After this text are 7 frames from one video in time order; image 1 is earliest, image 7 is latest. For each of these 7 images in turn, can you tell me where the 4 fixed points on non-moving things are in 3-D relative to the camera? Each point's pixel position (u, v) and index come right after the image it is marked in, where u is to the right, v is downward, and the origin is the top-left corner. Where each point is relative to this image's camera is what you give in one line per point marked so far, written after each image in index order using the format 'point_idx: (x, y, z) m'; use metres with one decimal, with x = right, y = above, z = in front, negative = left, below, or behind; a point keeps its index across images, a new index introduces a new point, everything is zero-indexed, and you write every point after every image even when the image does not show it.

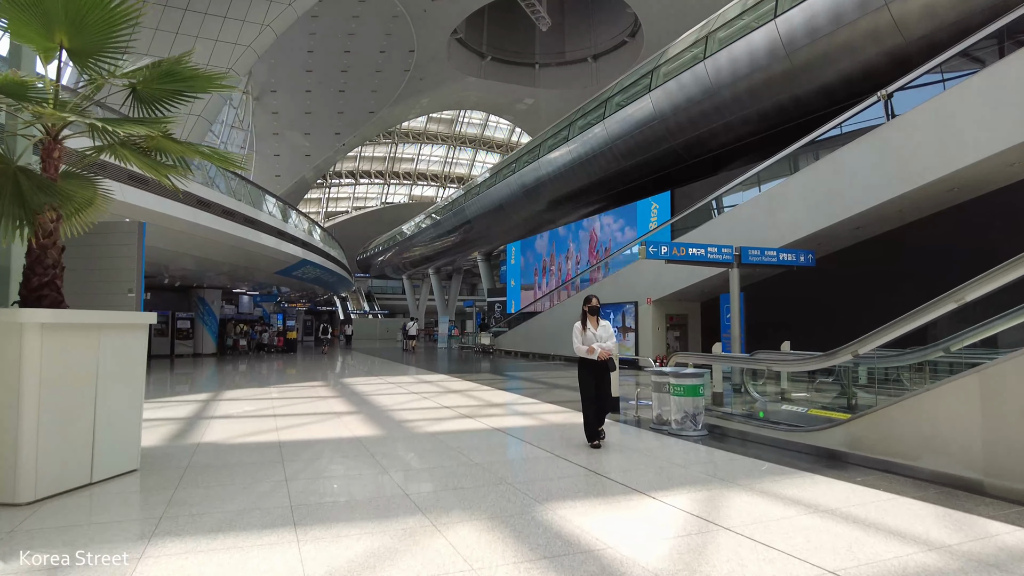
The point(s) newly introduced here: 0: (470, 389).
0: (-0.6, -1.4, +8.9) m
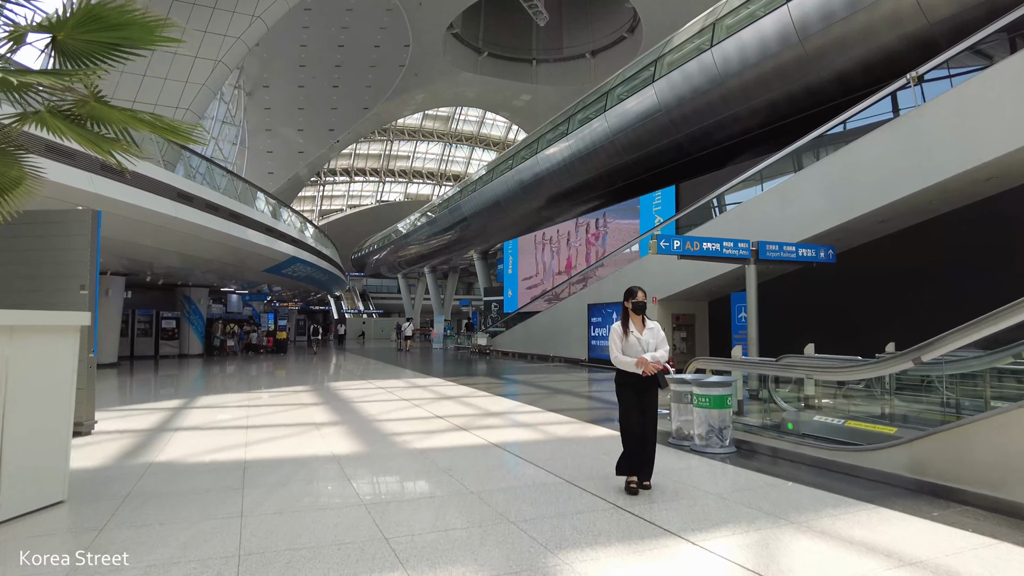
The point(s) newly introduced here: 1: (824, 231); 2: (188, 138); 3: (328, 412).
0: (-0.6, -1.4, +8.3) m
1: (+4.6, +0.8, +9.4) m
2: (-1.9, +0.9, +3.7) m
3: (-1.9, -1.3, +7.0) m
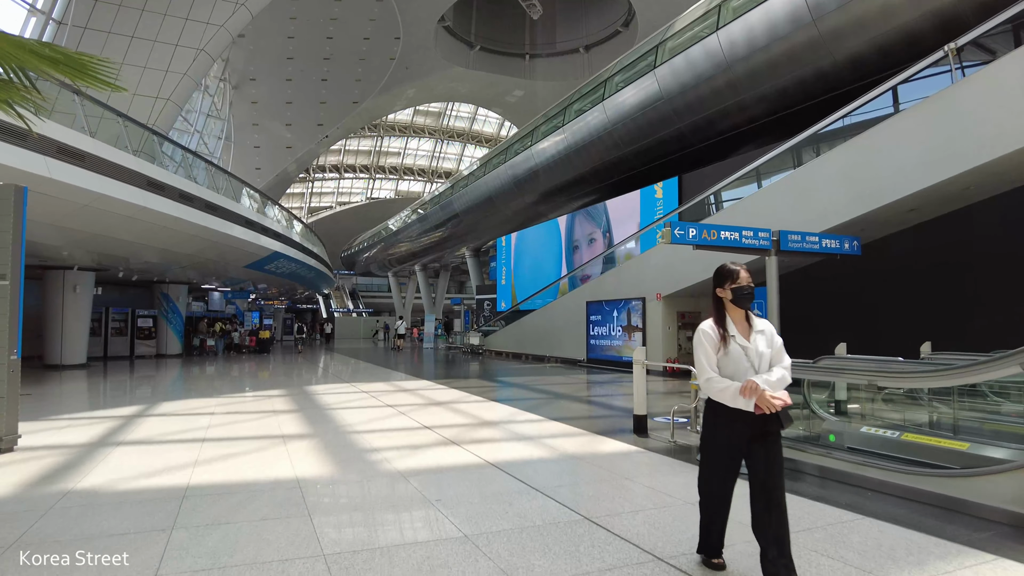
0: (-0.6, -1.3, +7.5) m
1: (+4.5, +0.9, +8.7) m
2: (-1.8, +0.9, +2.9) m
3: (-2.0, -1.3, +6.2) m
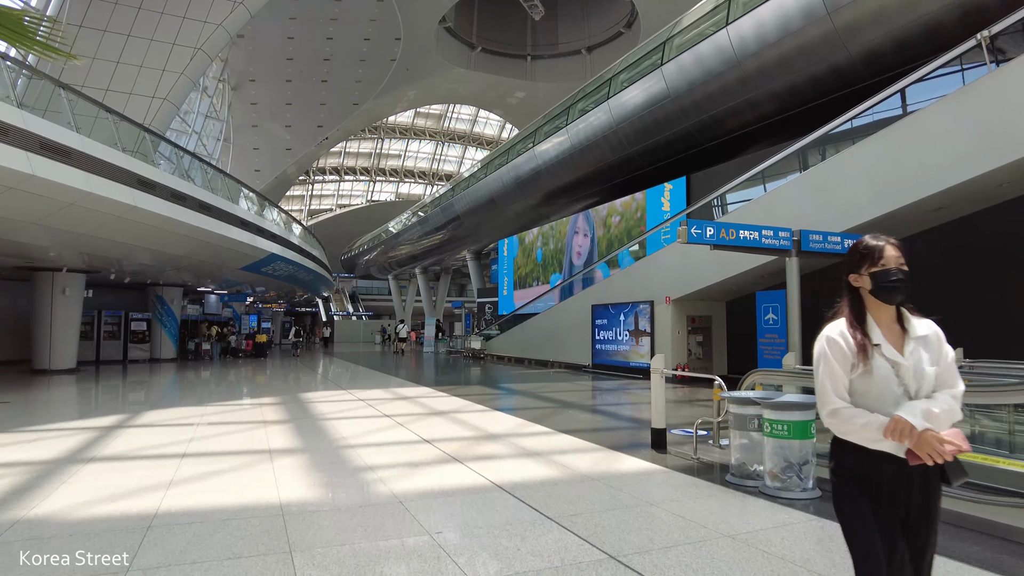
0: (-0.6, -1.3, +7.1) m
1: (+4.6, +0.8, +8.3) m
2: (-1.8, +0.9, +2.5) m
3: (-1.9, -1.3, +5.7) m
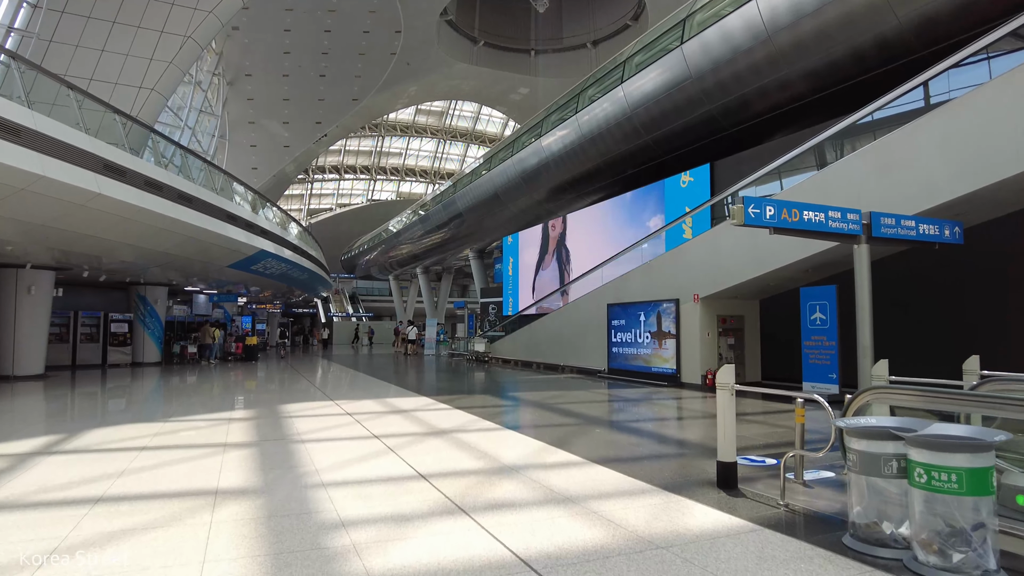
0: (-0.5, -1.3, +5.9) m
1: (+4.7, +0.9, +7.1) m
2: (-1.7, +1.0, +1.3) m
3: (-1.8, -1.2, +4.6) m
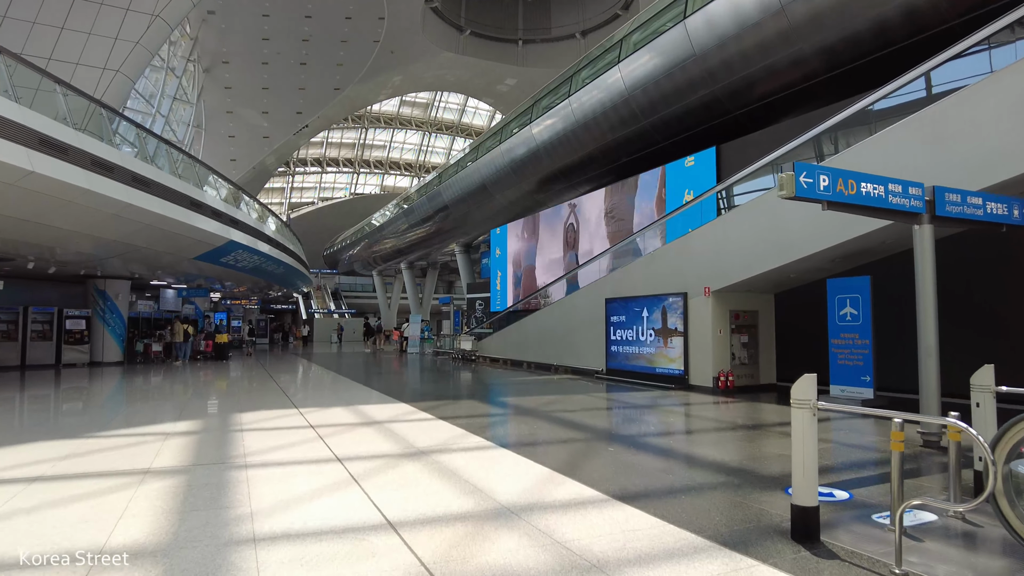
0: (-0.5, -1.2, +4.9) m
1: (+4.6, +1.0, +6.2) m
2: (-1.6, +1.1, +0.2) m
3: (-1.8, -1.1, +3.5) m
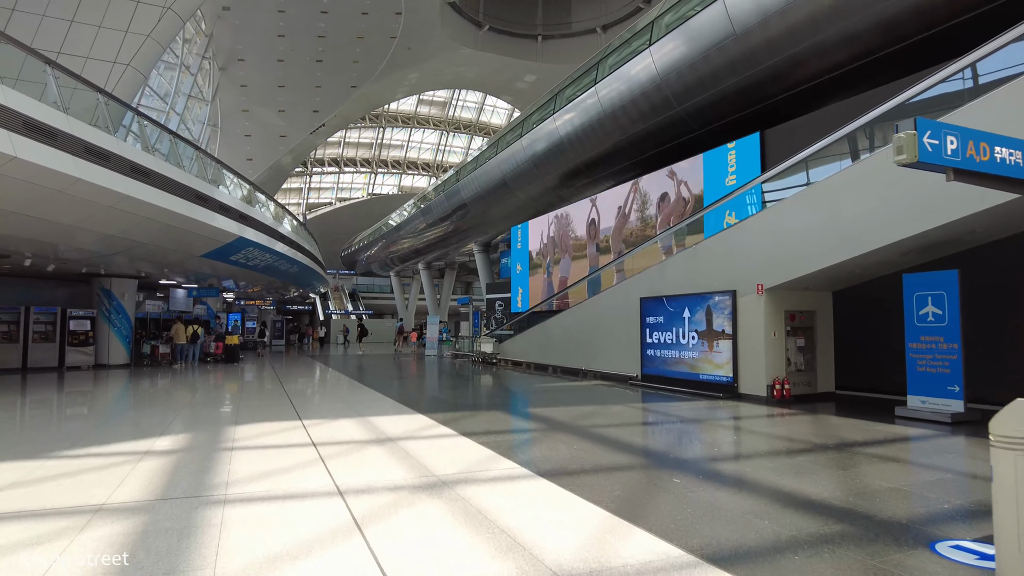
0: (-0.2, -1.1, +4.0) m
1: (+4.9, +1.0, +5.2) m
2: (-1.5, +1.1, -0.6) m
3: (-1.6, -1.1, +2.7) m
